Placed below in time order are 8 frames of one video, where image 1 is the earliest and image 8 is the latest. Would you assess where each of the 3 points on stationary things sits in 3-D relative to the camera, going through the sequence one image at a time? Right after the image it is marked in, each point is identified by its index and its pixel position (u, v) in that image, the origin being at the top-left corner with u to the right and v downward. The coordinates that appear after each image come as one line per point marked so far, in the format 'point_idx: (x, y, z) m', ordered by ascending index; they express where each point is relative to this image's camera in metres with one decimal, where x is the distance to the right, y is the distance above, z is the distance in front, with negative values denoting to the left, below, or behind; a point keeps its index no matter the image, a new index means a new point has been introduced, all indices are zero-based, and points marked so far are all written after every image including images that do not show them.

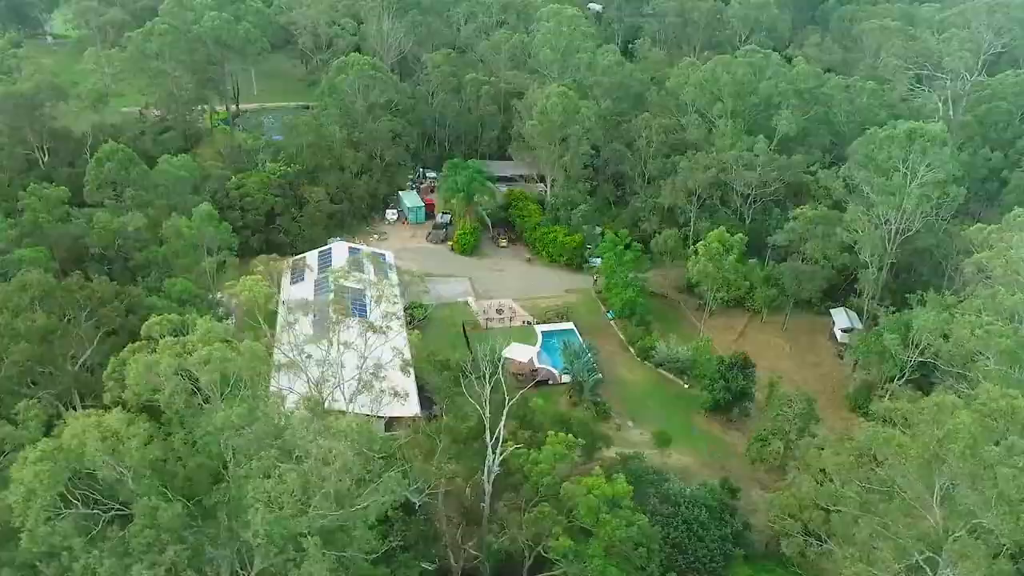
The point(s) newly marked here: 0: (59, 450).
0: (-7.6, -2.8, +12.4) m
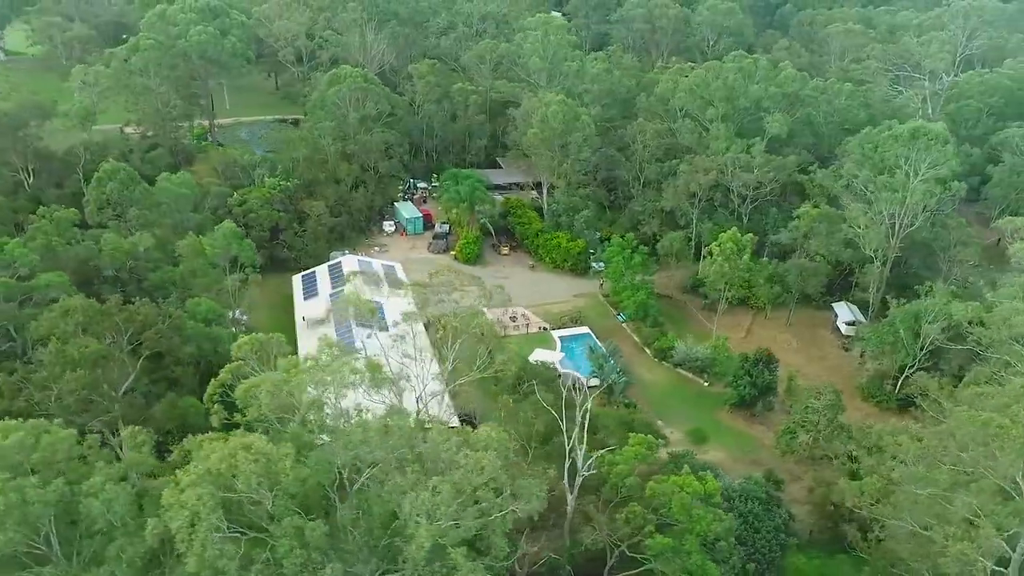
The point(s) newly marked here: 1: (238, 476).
0: (-5.0, -3.2, +12.3) m
1: (-4.4, -3.2, +12.2) m
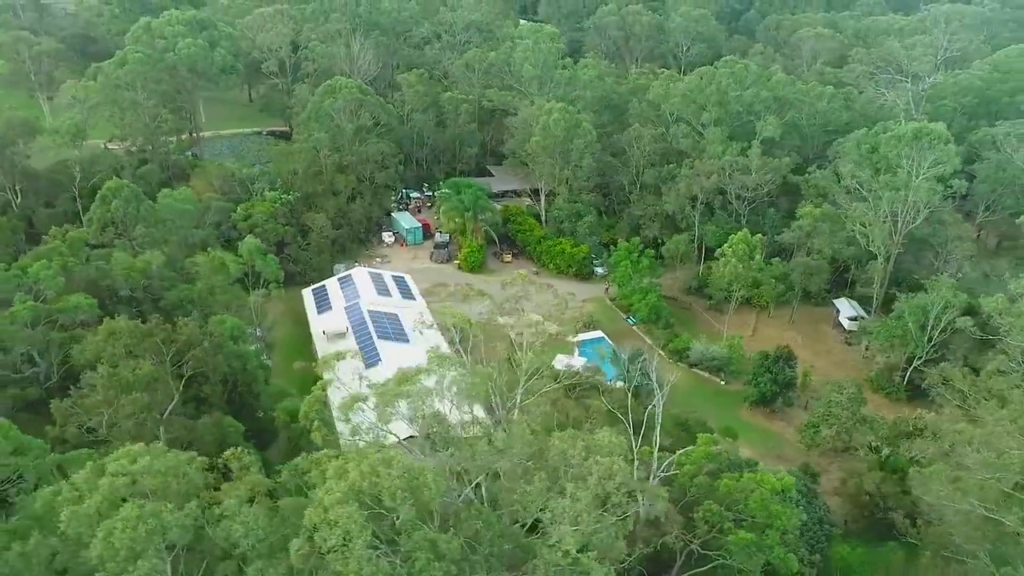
0: (-2.7, -3.4, +12.2) m
1: (-2.1, -3.5, +12.2) m
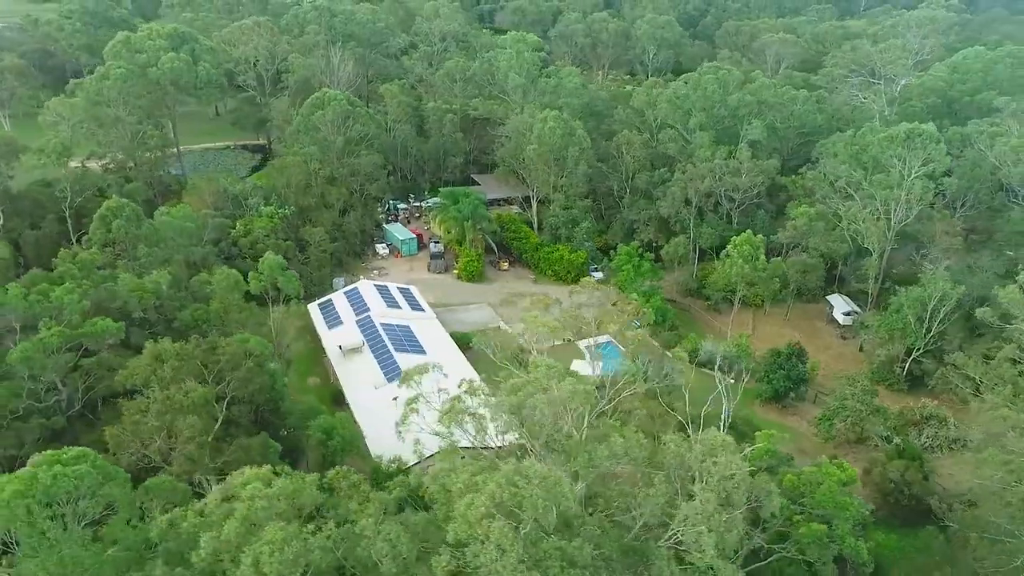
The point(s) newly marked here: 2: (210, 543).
0: (-0.4, -3.7, +12.3) m
1: (+0.2, -3.7, +12.3) m
2: (-5.0, -4.2, +12.1) m
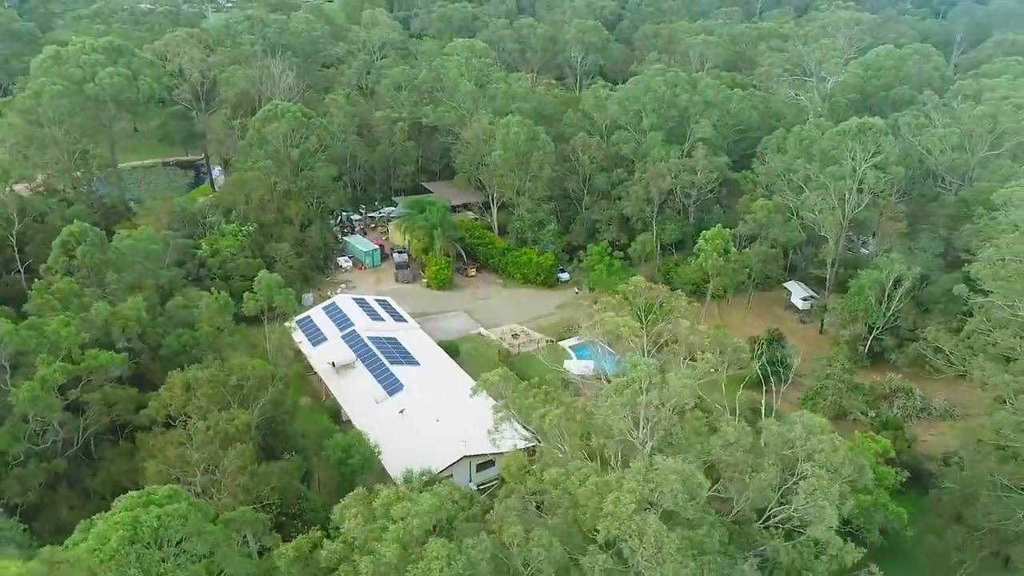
0: (+2.1, -3.7, +12.6) m
1: (+2.7, -3.7, +12.7) m
2: (-2.4, -4.5, +11.8) m
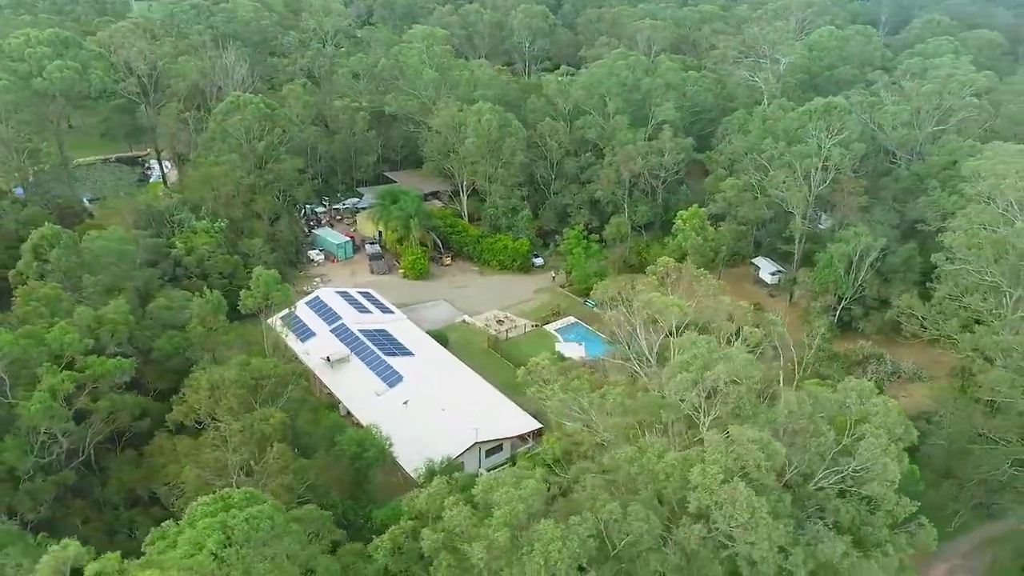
0: (+3.7, -3.3, +13.2) m
1: (+4.3, -3.3, +13.3) m
2: (-0.7, -4.4, +12.0) m
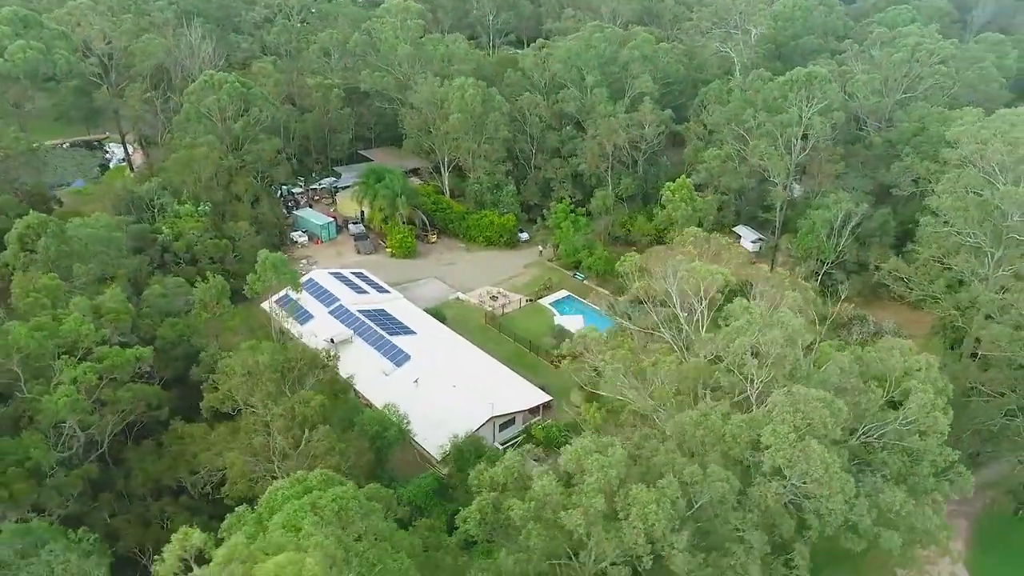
0: (+5.2, -2.7, +13.7) m
1: (+5.8, -2.6, +13.9) m
2: (+0.9, -3.9, +12.3) m
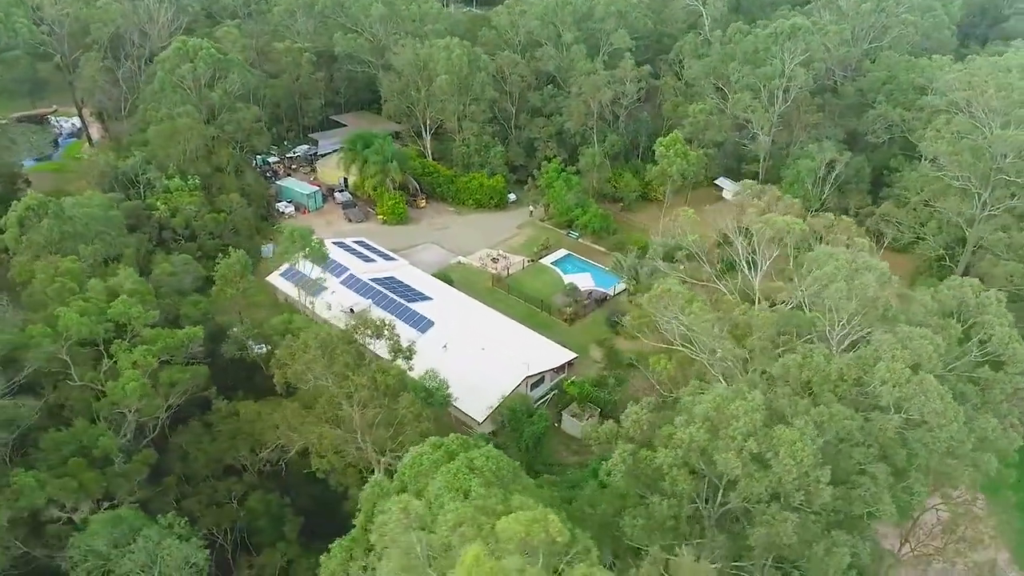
0: (+7.7, -1.6, +14.6) m
1: (+8.3, -1.5, +14.8) m
2: (+3.7, -3.1, +13.0) m
